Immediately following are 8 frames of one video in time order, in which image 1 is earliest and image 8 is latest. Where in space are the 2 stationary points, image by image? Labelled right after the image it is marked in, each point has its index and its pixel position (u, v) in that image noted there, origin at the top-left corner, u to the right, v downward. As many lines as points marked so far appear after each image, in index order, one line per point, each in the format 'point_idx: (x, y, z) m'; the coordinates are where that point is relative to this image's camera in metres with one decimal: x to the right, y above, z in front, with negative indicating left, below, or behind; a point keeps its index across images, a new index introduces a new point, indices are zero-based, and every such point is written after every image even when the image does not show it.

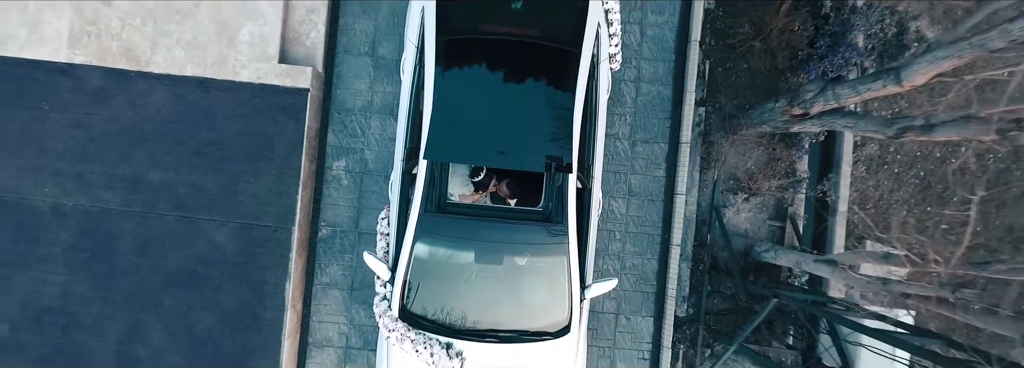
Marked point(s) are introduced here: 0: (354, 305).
0: (-1.8, -1.4, +5.7) m
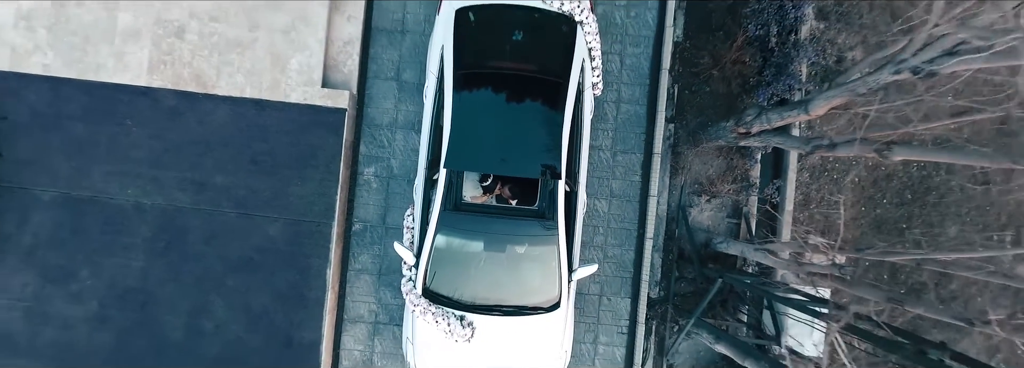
0: (-1.8, -1.4, +6.9) m
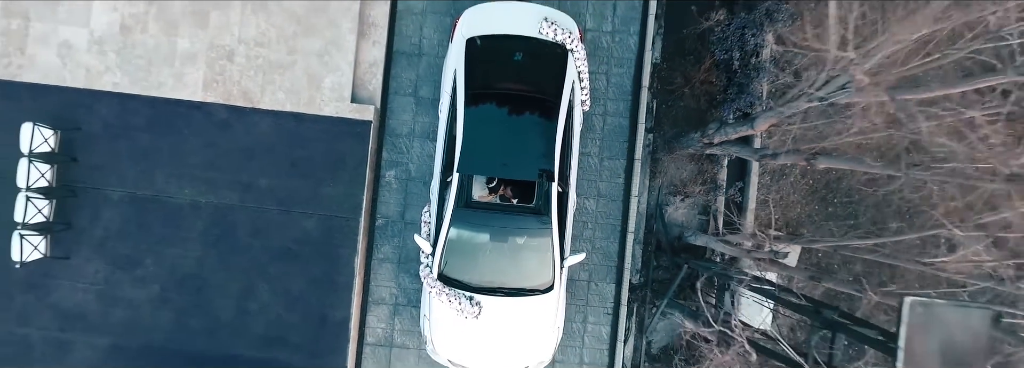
0: (-1.8, -1.5, +8.0) m
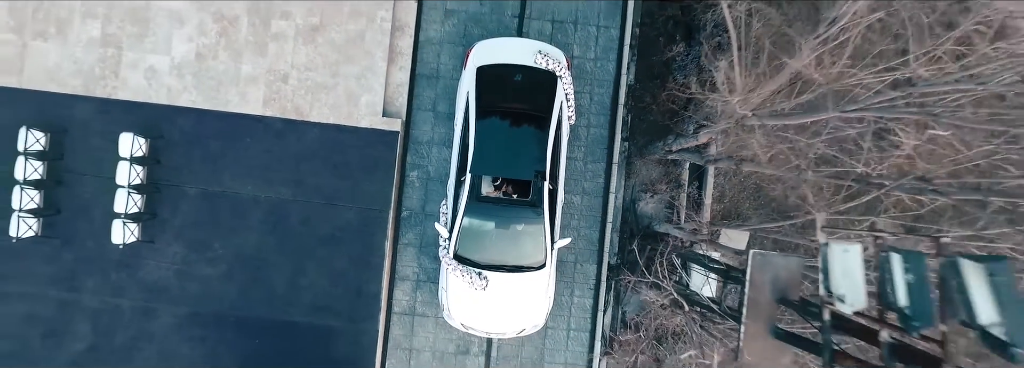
0: (-1.8, -1.4, +9.9) m
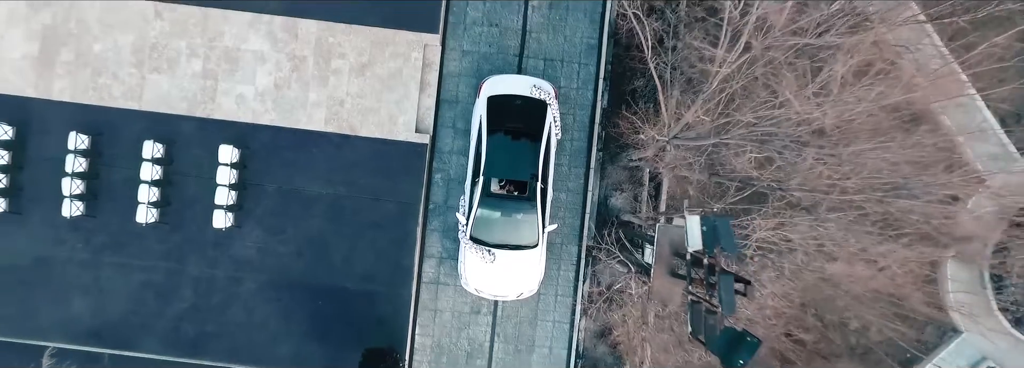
0: (-1.8, -1.4, +12.9) m
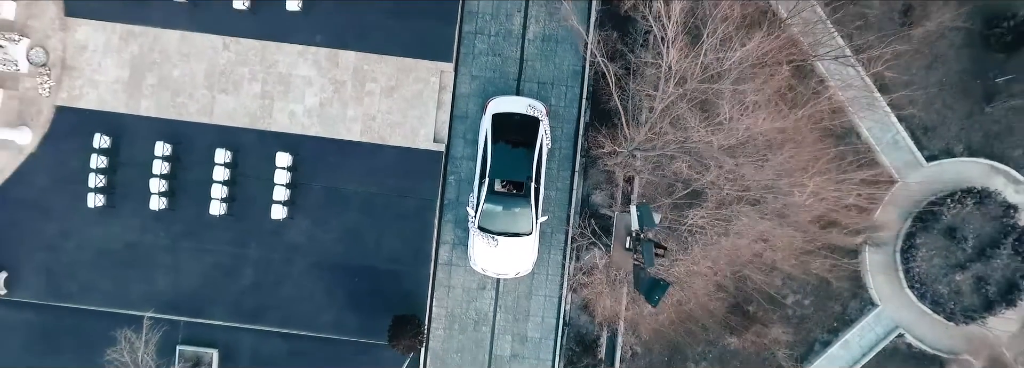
0: (-1.8, -1.4, +16.0) m
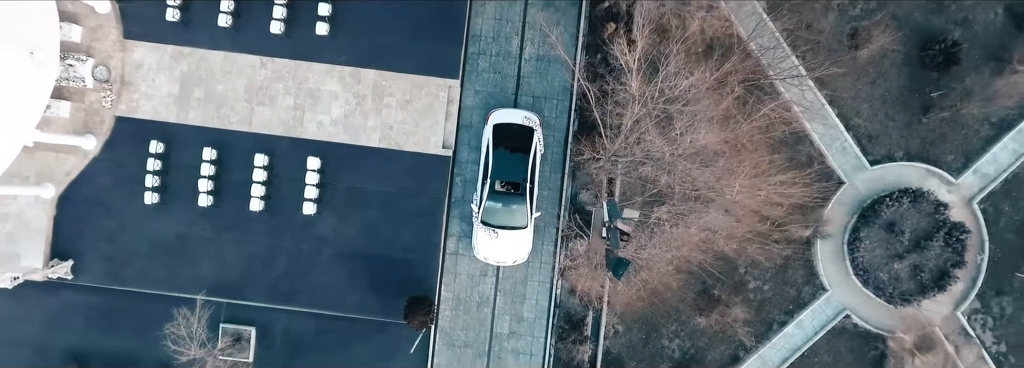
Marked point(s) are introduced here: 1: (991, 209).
0: (-1.9, -1.4, +18.4) m
1: (+18.2, -1.0, +18.7) m
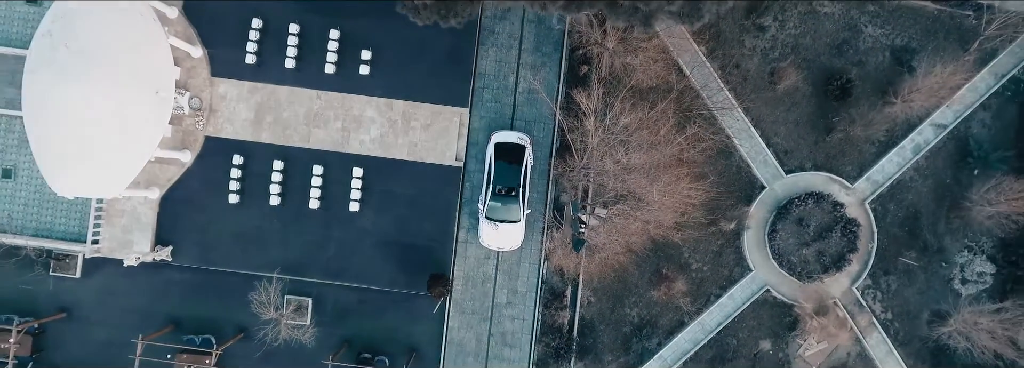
0: (-2.0, -1.6, +24.0) m
1: (+18.1, -1.2, +24.2) m
